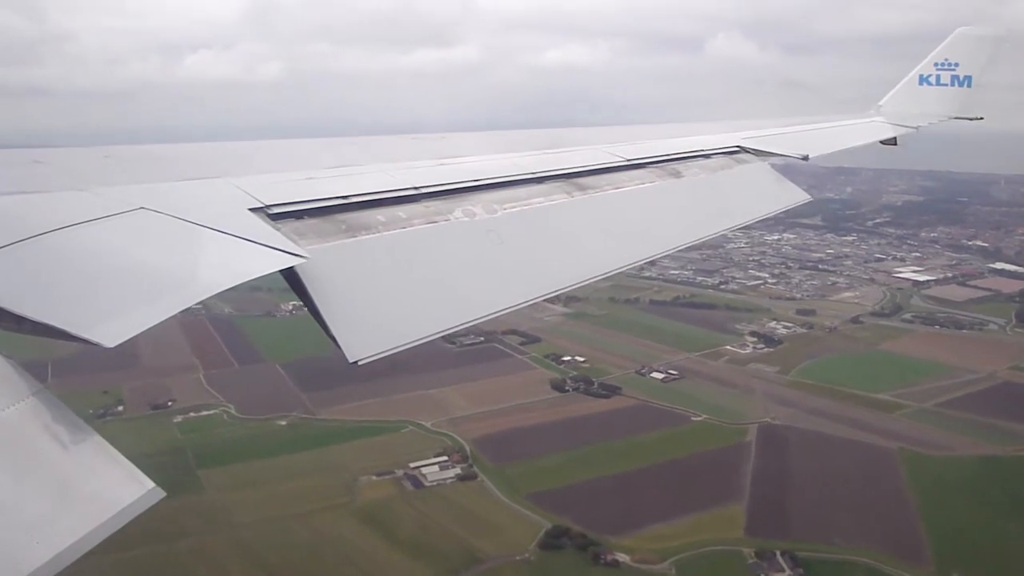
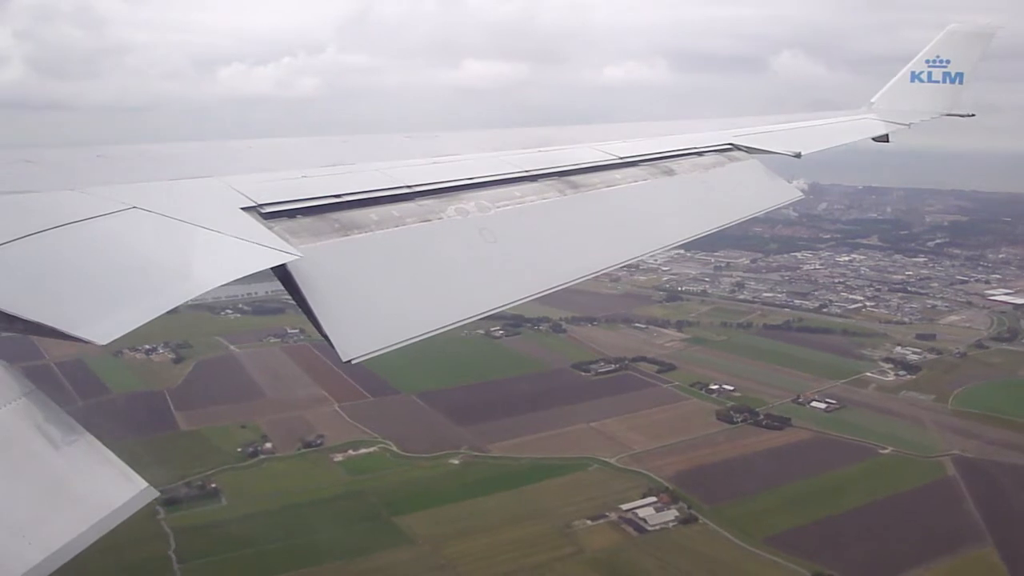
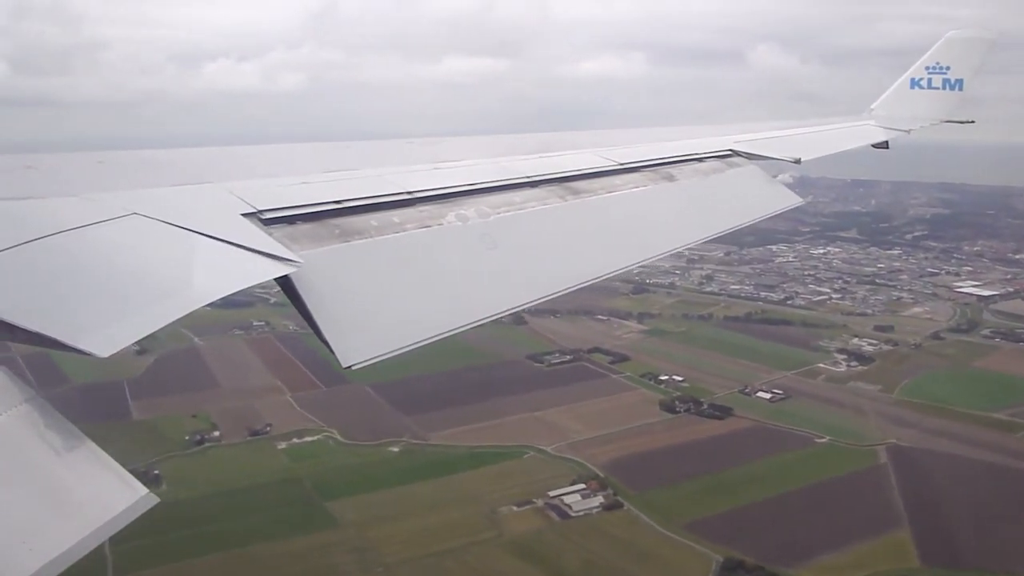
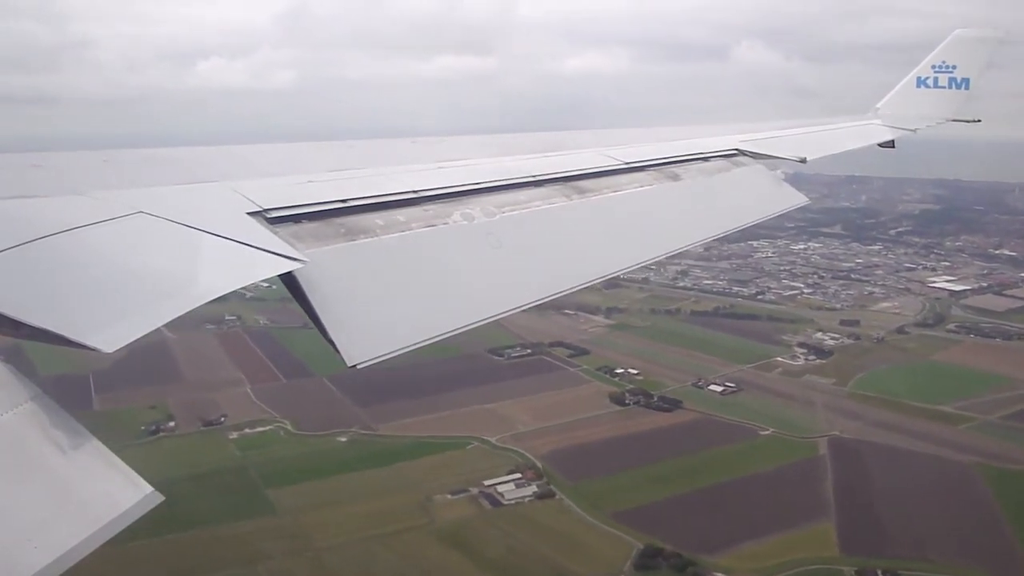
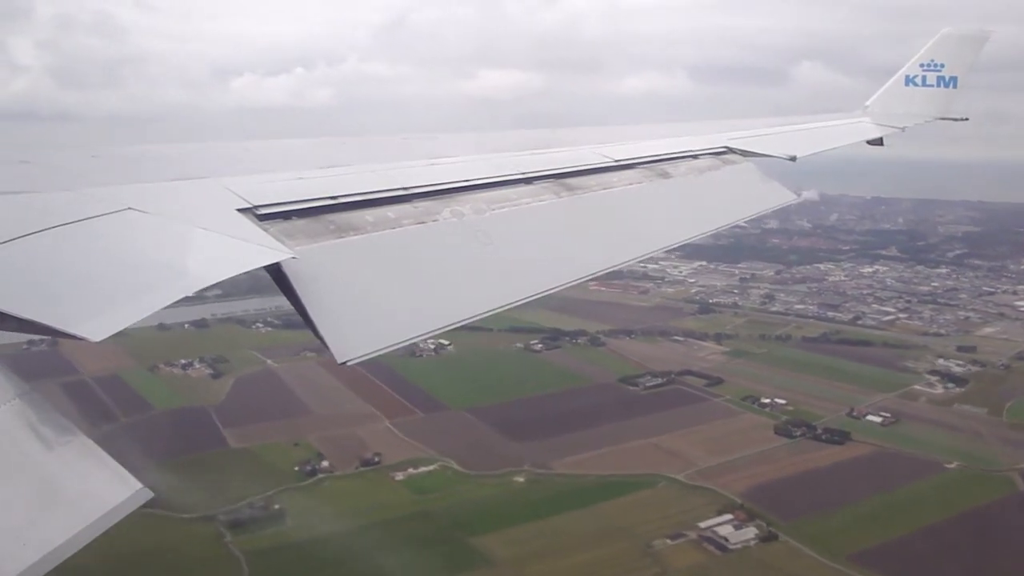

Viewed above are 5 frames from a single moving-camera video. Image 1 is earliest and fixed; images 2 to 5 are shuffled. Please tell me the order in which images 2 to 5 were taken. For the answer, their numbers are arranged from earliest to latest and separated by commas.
4, 3, 2, 5
